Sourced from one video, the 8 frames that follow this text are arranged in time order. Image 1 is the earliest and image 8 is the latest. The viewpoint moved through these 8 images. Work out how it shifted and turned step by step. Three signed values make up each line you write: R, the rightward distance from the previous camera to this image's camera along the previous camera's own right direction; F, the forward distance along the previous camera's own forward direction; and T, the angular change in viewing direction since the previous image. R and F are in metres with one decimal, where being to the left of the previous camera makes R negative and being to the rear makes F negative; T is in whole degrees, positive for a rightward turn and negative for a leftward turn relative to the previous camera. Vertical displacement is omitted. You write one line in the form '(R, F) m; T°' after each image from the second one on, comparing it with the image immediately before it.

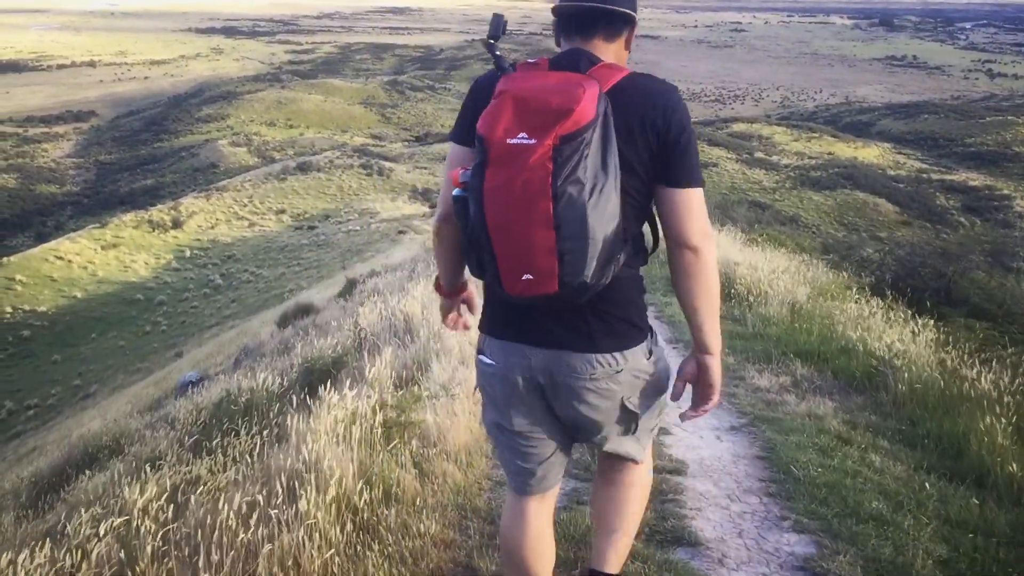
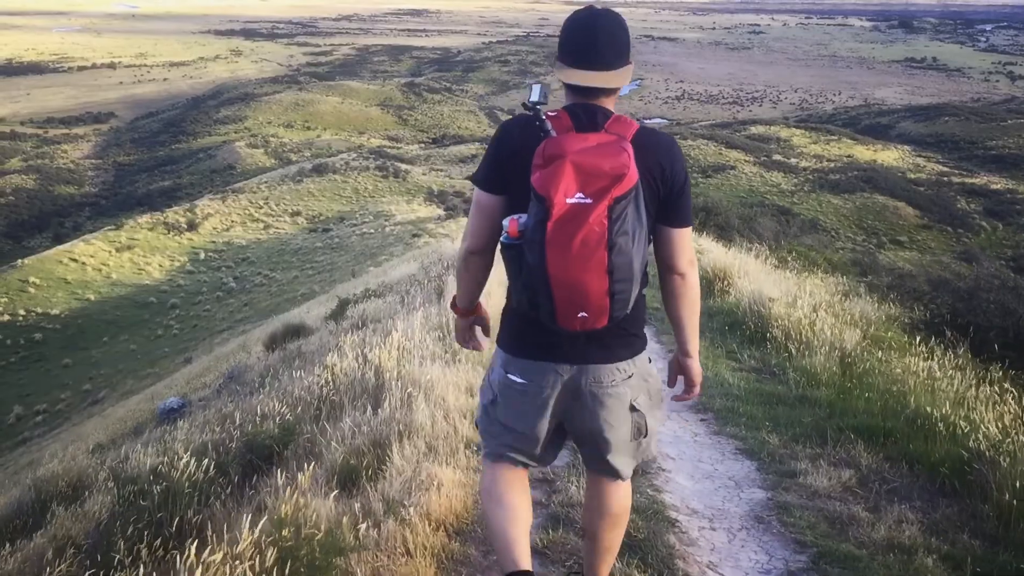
(0.0, +0.4) m; -1°
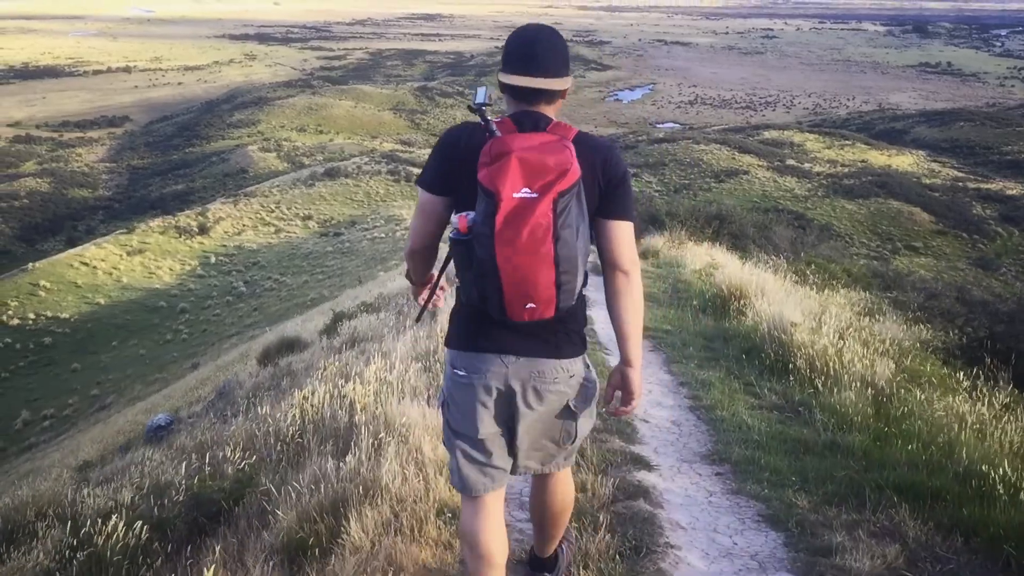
(+0.1, +0.1) m; -1°
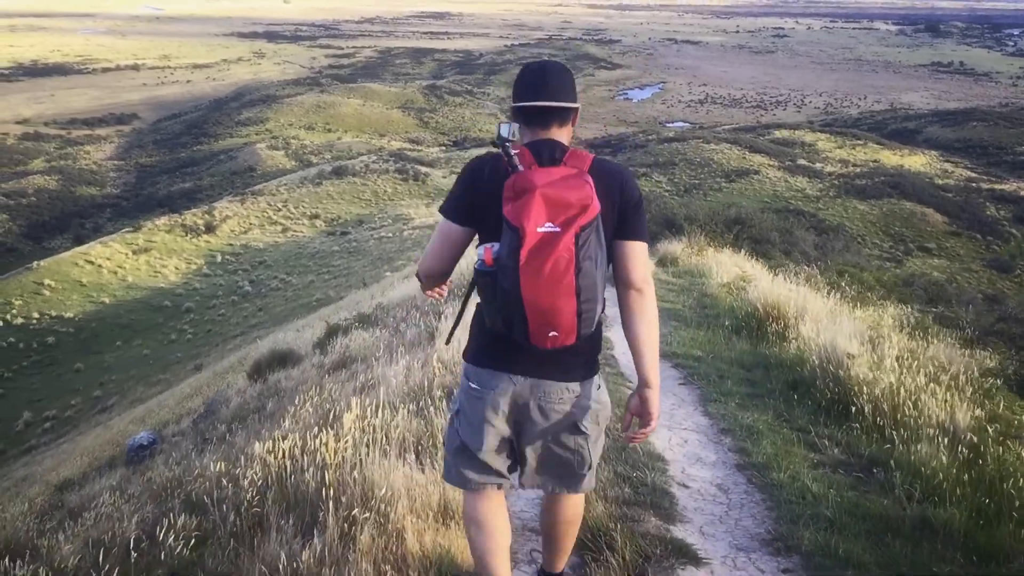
(0.0, +0.4) m; 0°
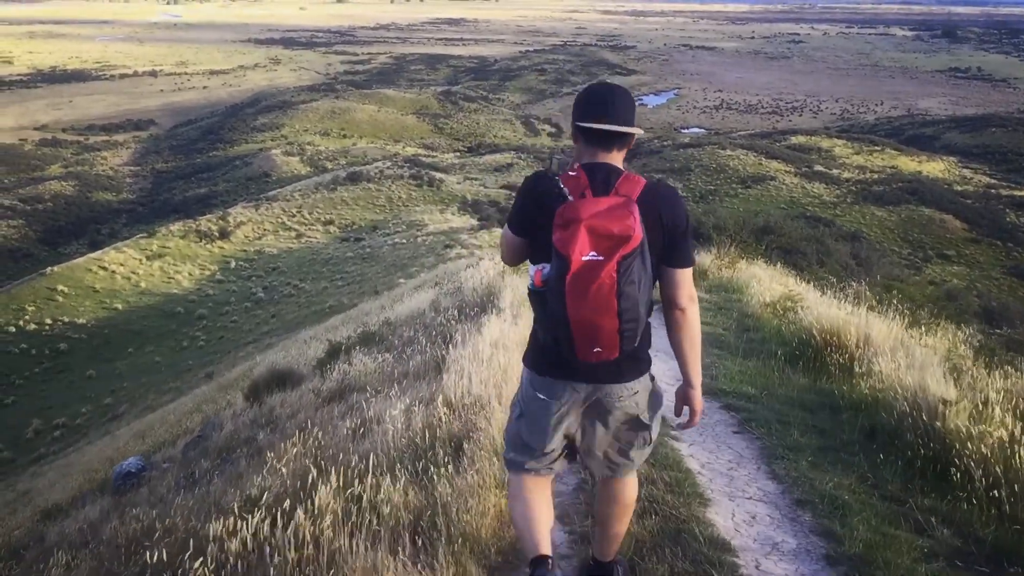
(0.0, +0.3) m; -1°
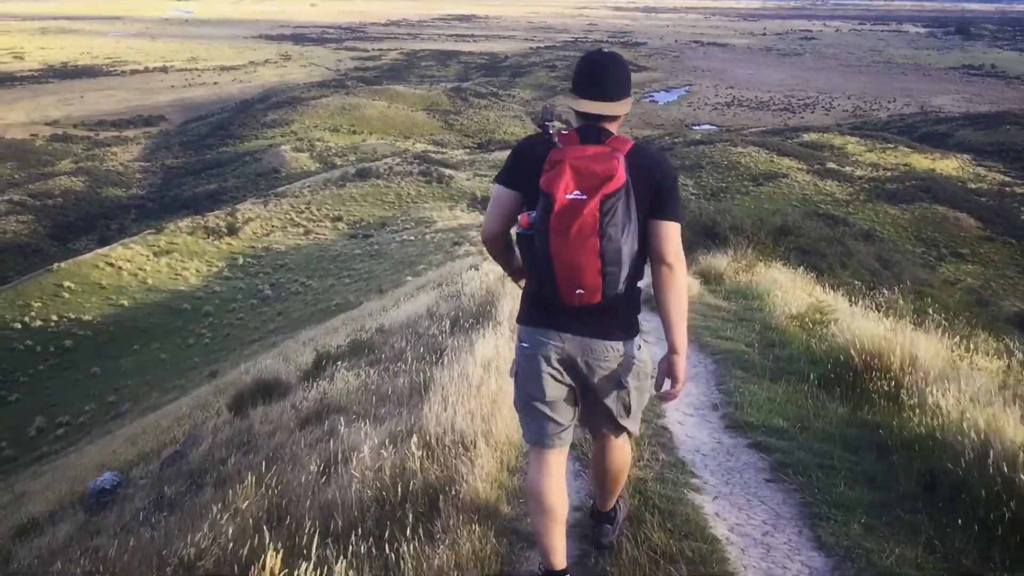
(0.0, +0.3) m; -1°
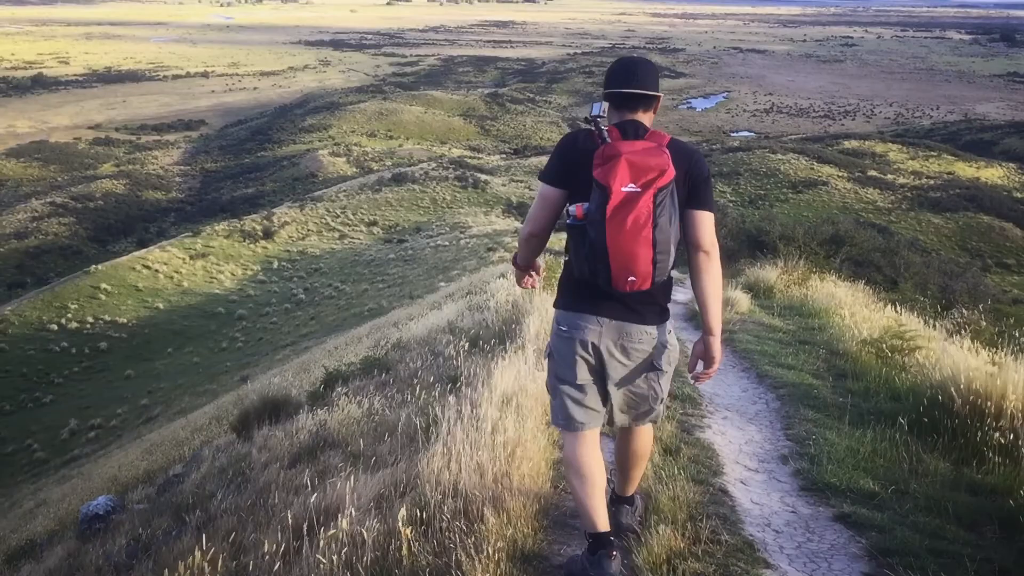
(0.0, +0.3) m; -2°
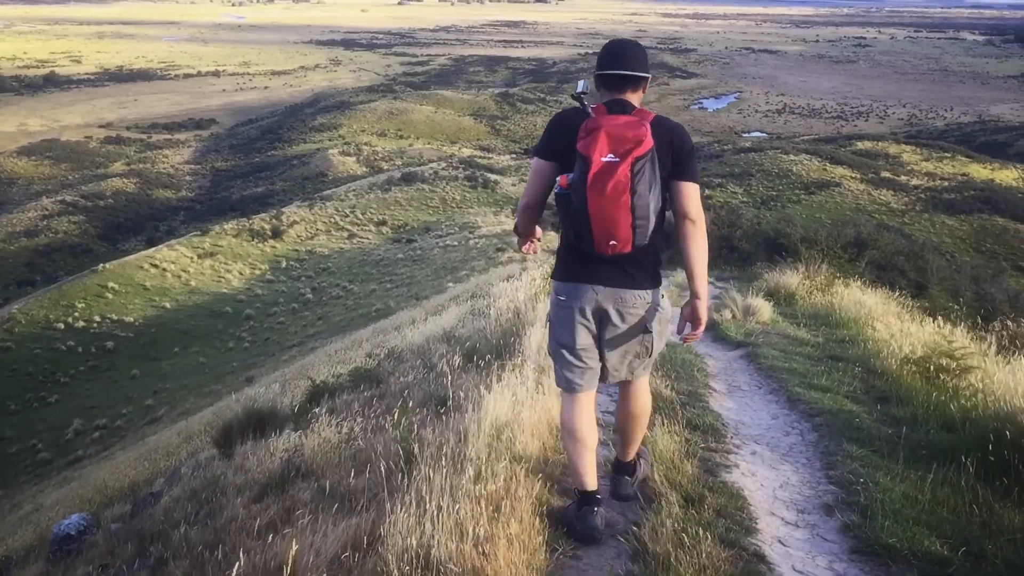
(0.0, +0.3) m; -1°
